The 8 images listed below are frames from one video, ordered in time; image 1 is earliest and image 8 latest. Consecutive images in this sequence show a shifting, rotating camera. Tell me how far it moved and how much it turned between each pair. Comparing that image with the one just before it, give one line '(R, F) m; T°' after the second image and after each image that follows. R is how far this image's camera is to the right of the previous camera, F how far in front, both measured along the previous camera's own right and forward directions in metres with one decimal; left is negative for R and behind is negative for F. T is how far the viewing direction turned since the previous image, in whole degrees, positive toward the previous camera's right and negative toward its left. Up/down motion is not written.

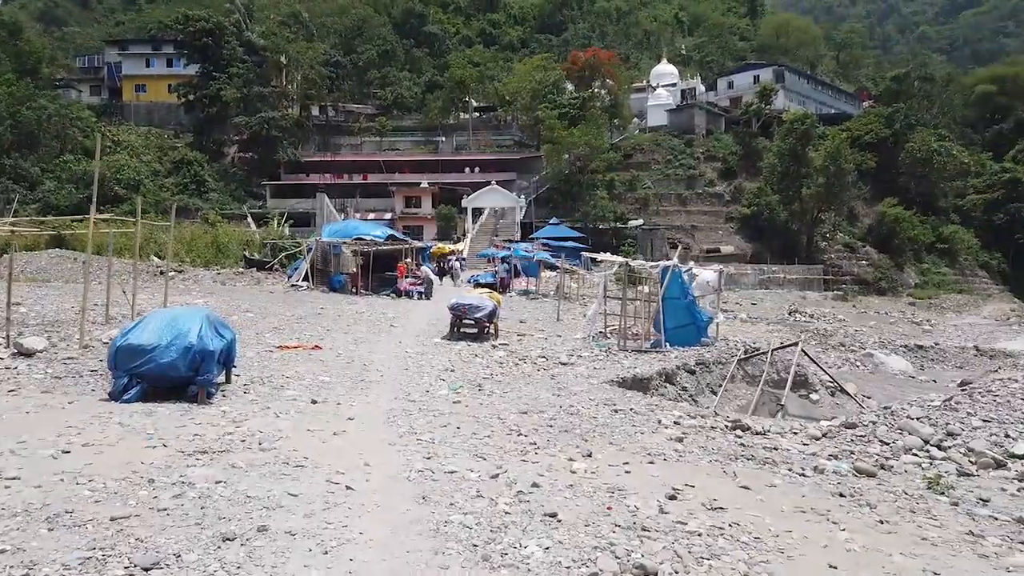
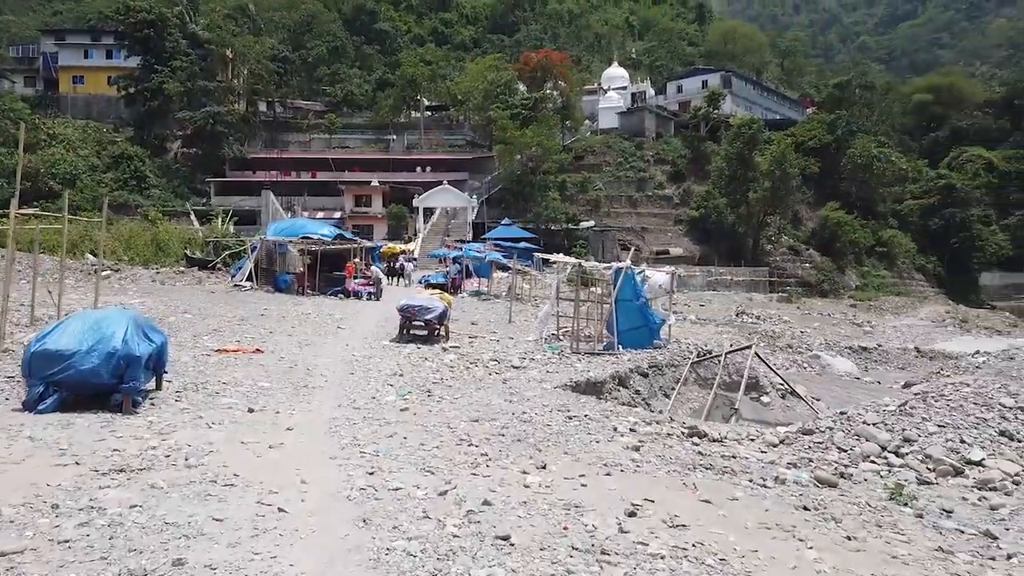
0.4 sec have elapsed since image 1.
(0.0, +0.3) m; +4°
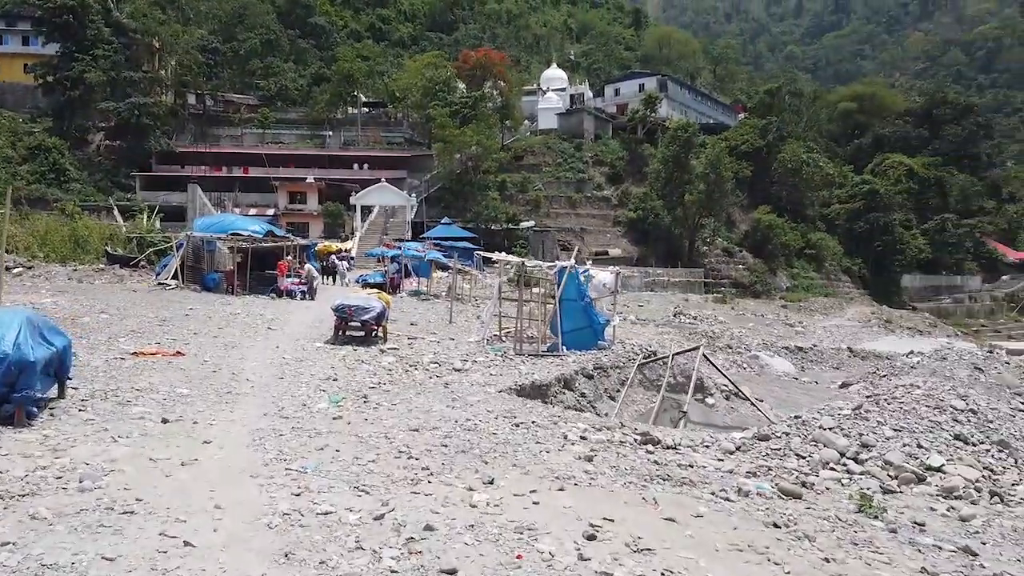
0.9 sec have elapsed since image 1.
(0.0, +0.5) m; +5°
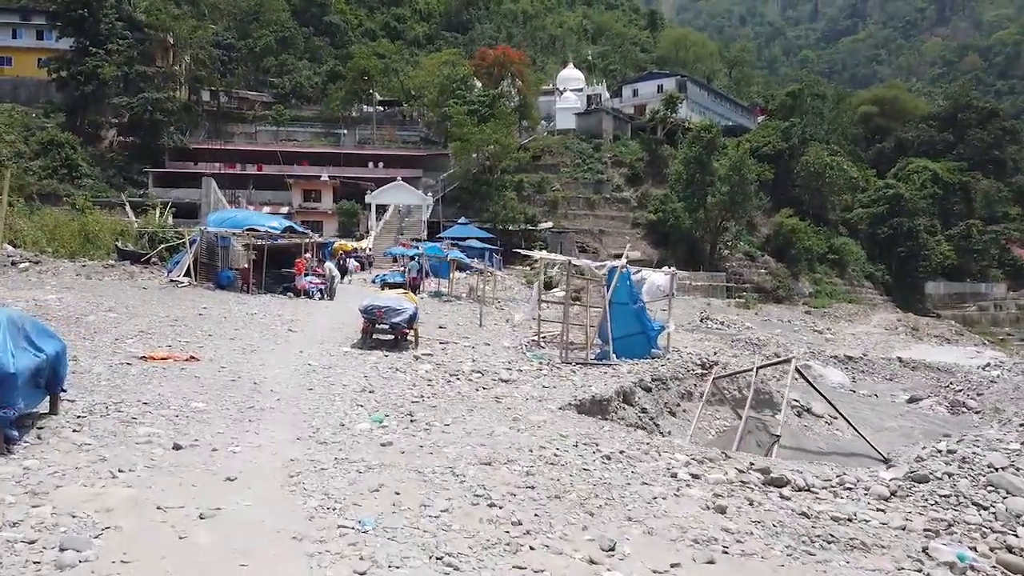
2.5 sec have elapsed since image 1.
(-0.6, +1.2) m; -1°
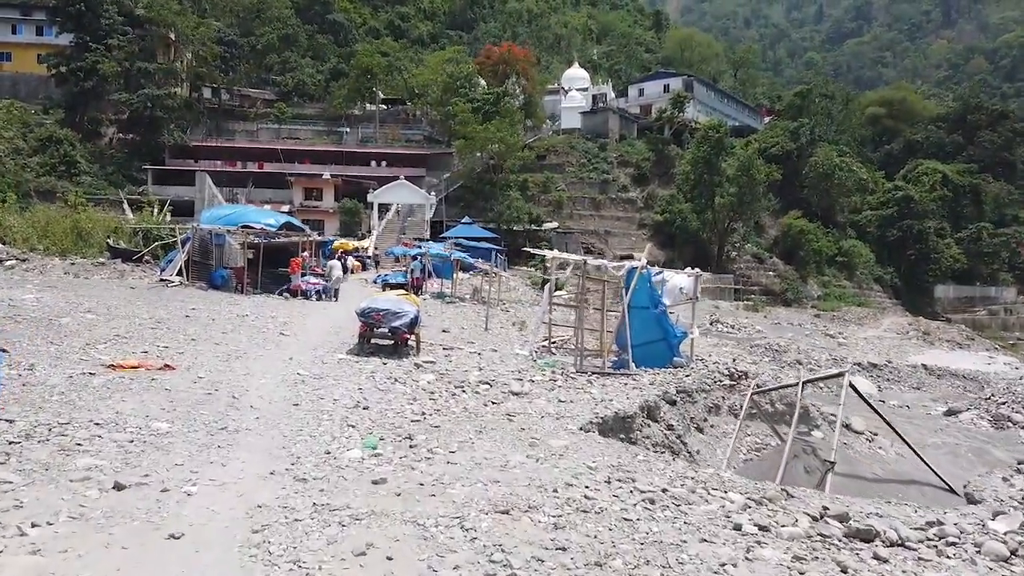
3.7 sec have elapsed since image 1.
(-0.1, +1.0) m; 0°
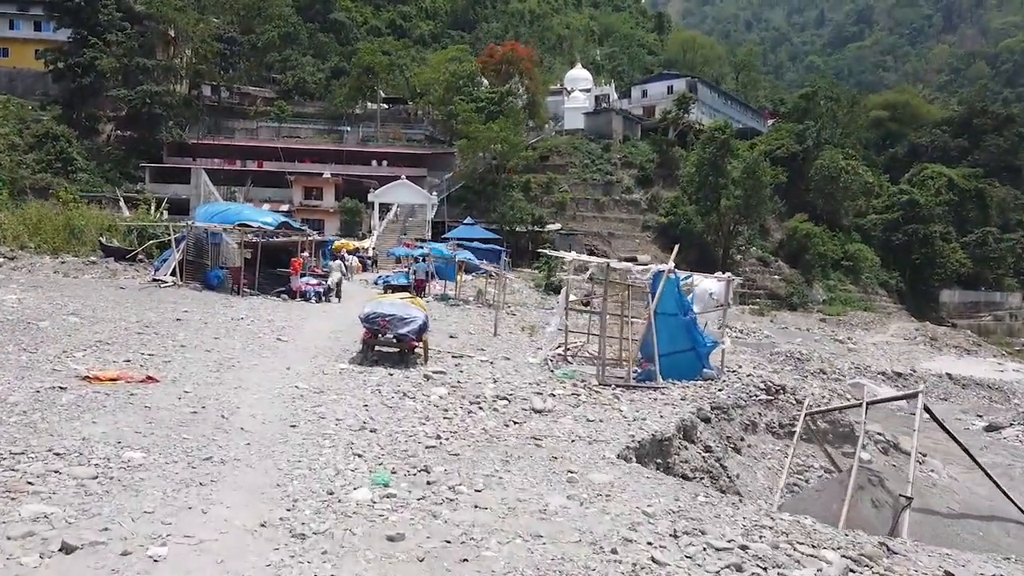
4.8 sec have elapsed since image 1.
(-0.3, +0.9) m; 0°
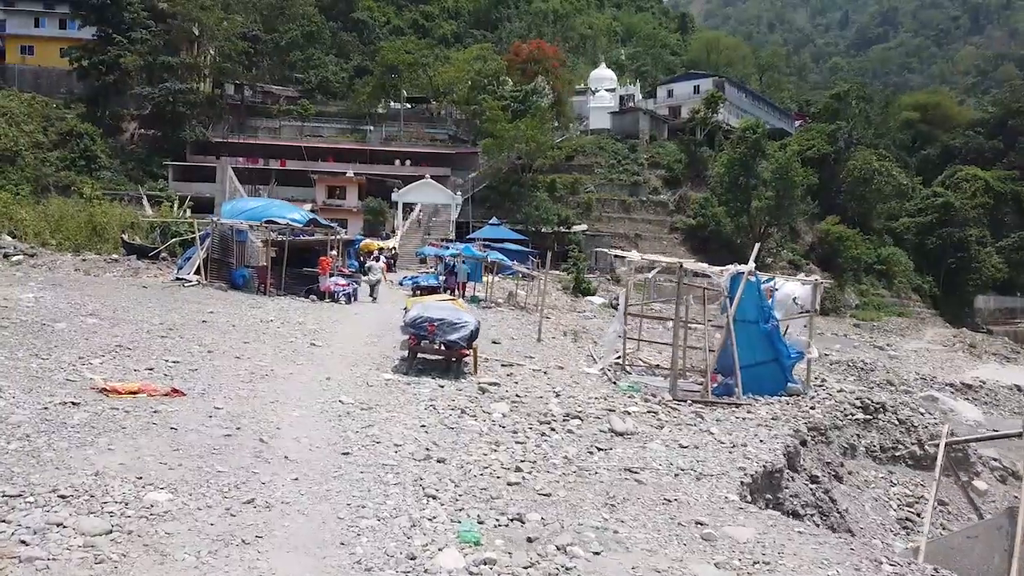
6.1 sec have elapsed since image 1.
(-0.6, +1.1) m; -1°
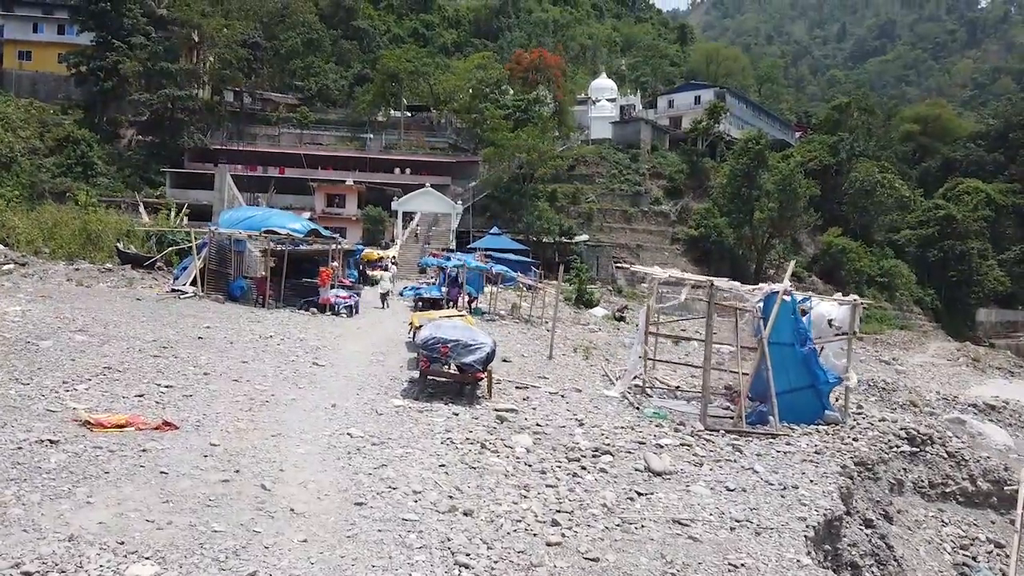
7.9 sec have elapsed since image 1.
(-0.3, +0.6) m; 0°
